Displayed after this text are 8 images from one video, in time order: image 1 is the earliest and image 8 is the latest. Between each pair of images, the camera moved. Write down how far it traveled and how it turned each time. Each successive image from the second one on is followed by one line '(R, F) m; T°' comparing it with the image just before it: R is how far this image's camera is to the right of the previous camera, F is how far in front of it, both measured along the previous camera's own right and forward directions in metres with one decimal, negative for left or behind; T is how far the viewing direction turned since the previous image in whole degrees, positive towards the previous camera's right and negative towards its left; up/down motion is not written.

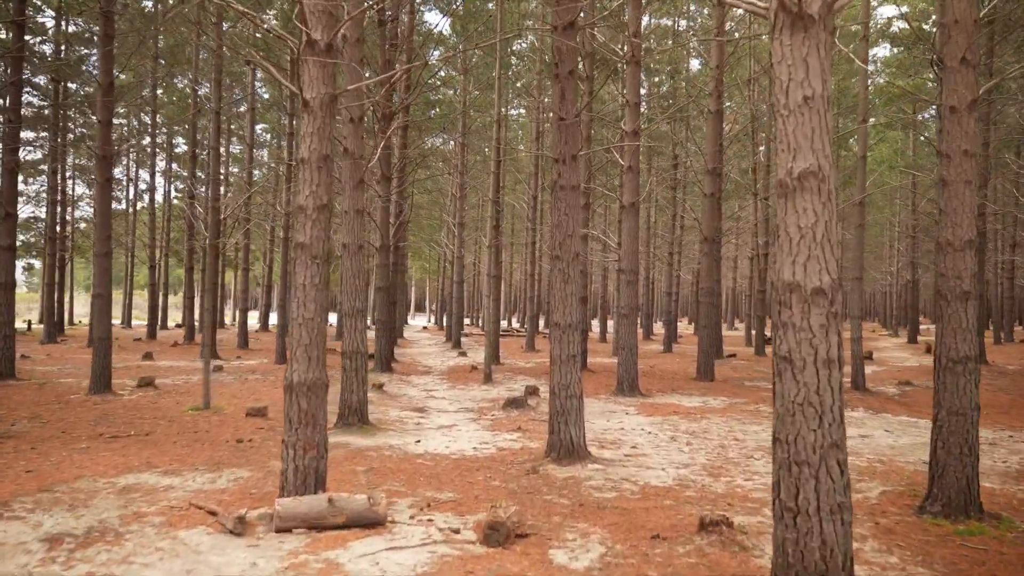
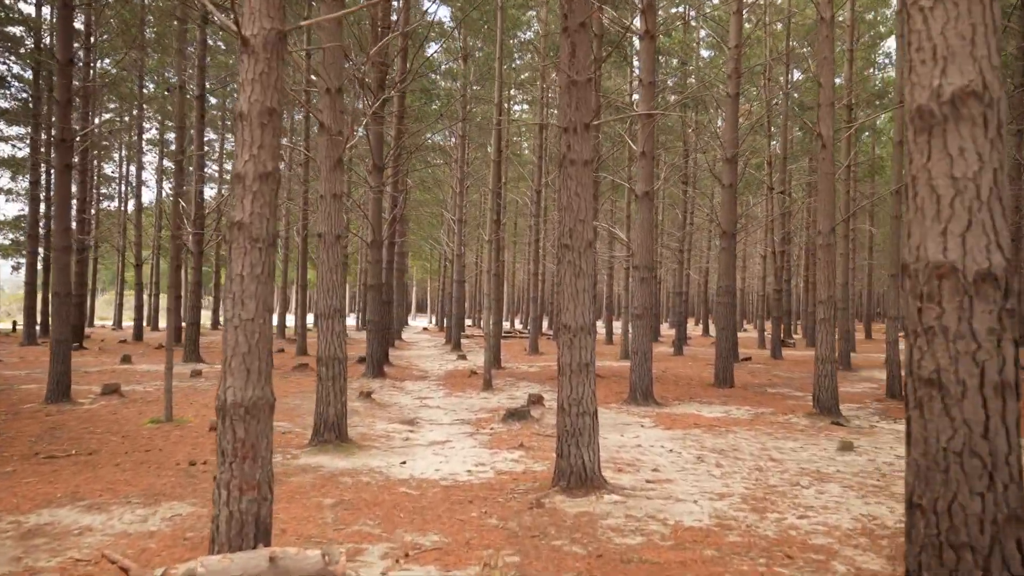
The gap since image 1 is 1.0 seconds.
(0.0, +1.0) m; 0°
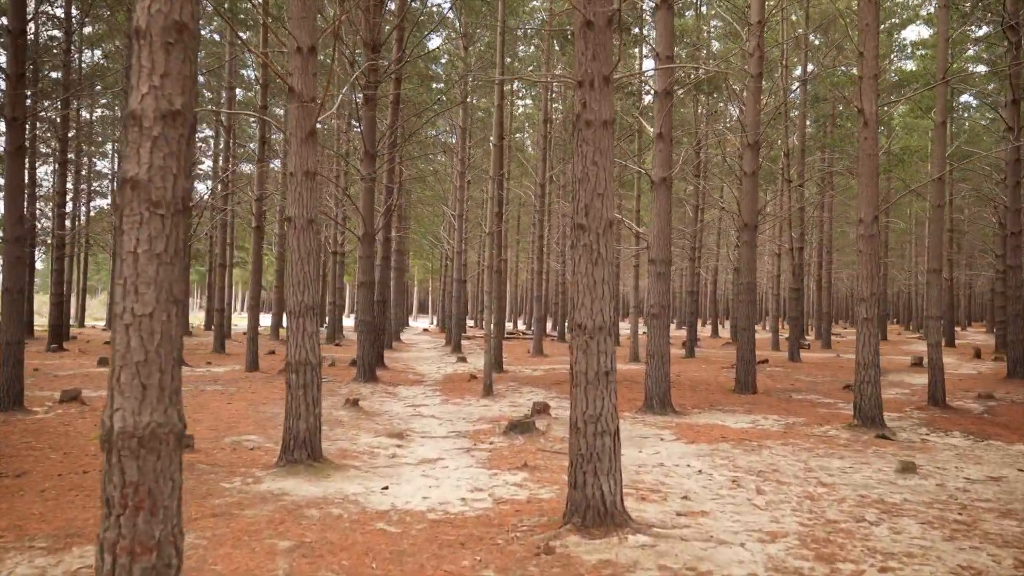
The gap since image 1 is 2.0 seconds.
(0.0, +1.0) m; 0°
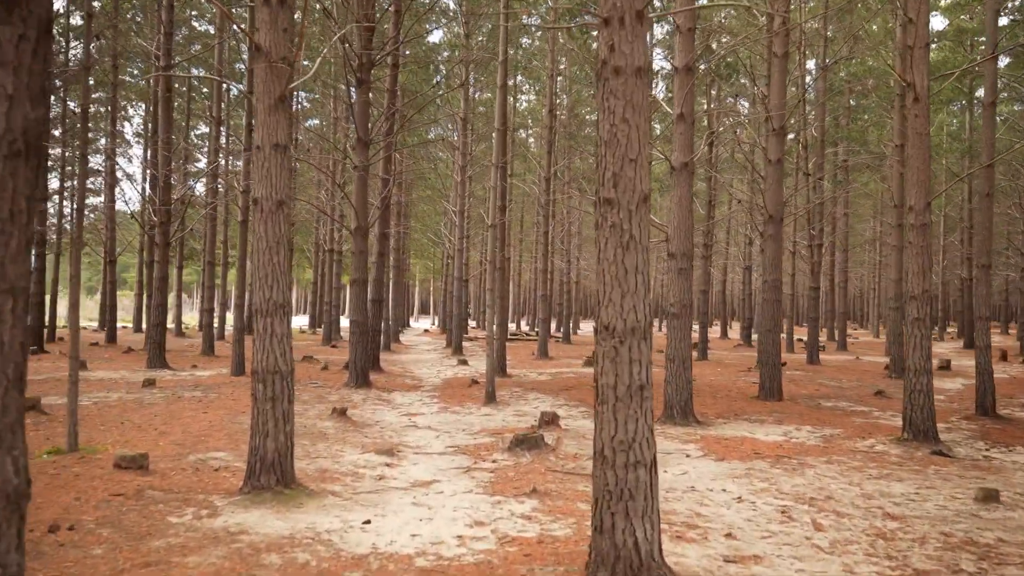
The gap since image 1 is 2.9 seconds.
(0.0, +0.9) m; 0°
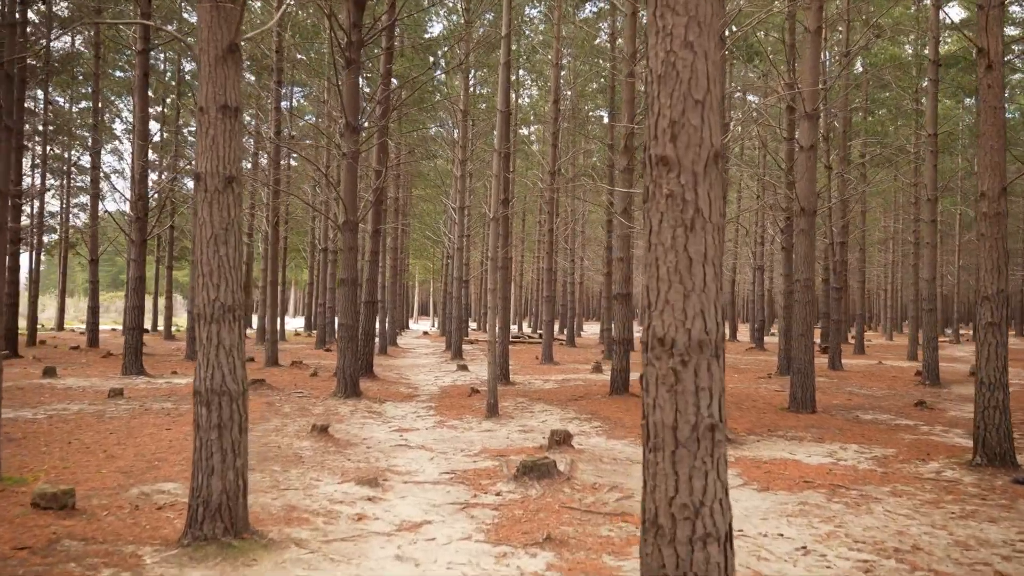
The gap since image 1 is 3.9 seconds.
(0.0, +1.0) m; 0°
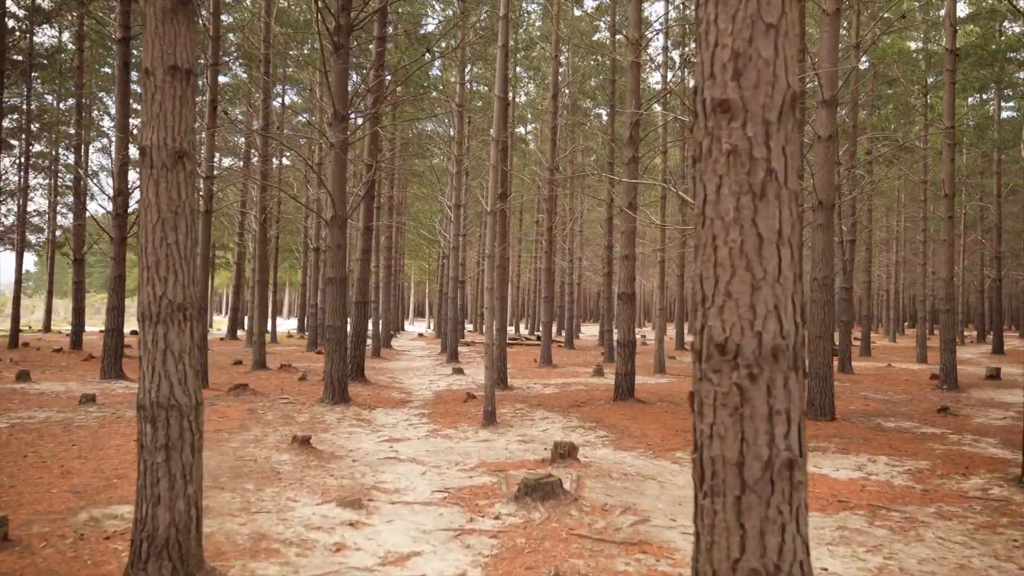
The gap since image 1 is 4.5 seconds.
(0.0, +0.6) m; 0°
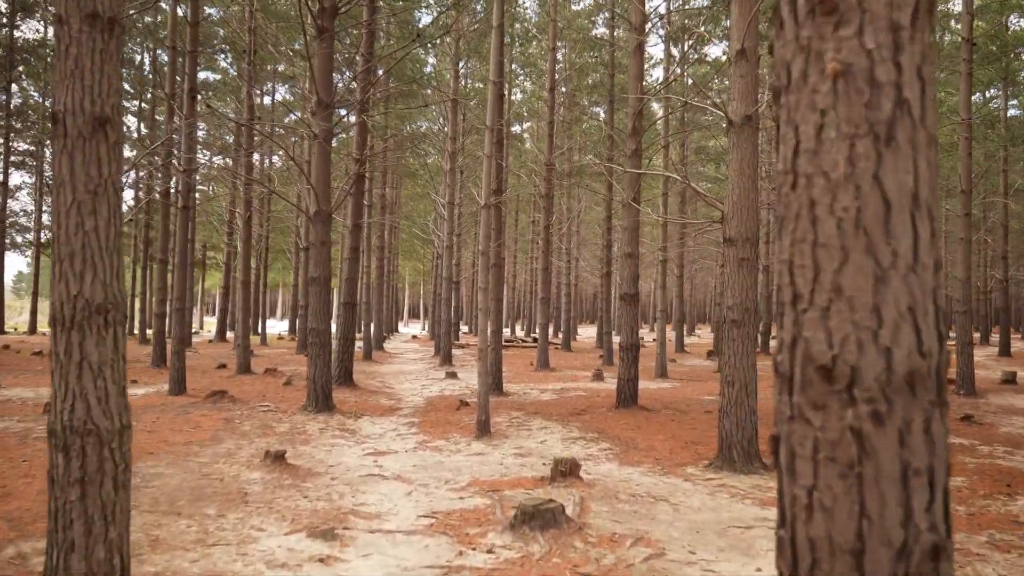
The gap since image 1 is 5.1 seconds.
(0.0, +0.6) m; 0°
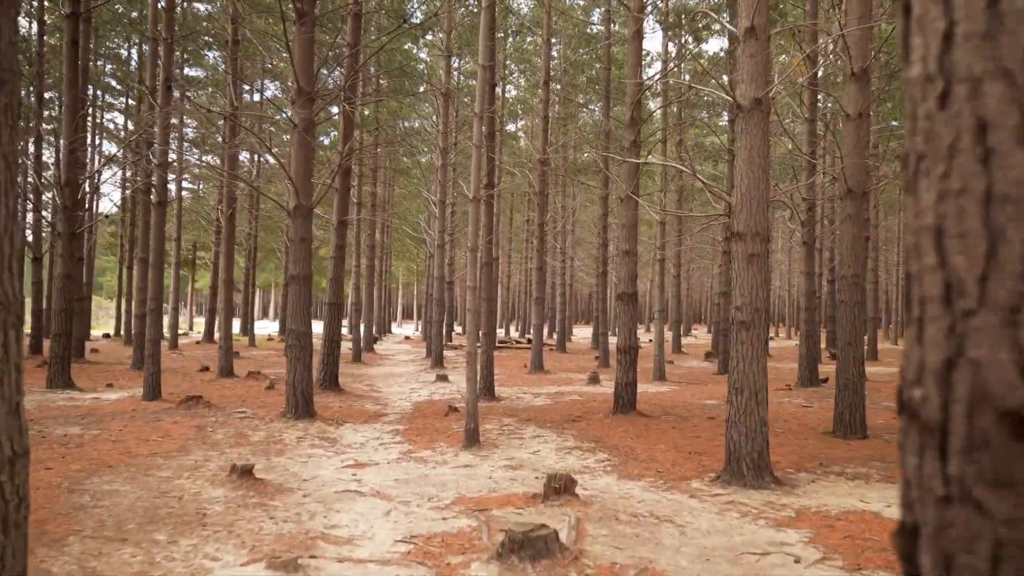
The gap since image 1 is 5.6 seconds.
(0.0, +0.5) m; 0°
